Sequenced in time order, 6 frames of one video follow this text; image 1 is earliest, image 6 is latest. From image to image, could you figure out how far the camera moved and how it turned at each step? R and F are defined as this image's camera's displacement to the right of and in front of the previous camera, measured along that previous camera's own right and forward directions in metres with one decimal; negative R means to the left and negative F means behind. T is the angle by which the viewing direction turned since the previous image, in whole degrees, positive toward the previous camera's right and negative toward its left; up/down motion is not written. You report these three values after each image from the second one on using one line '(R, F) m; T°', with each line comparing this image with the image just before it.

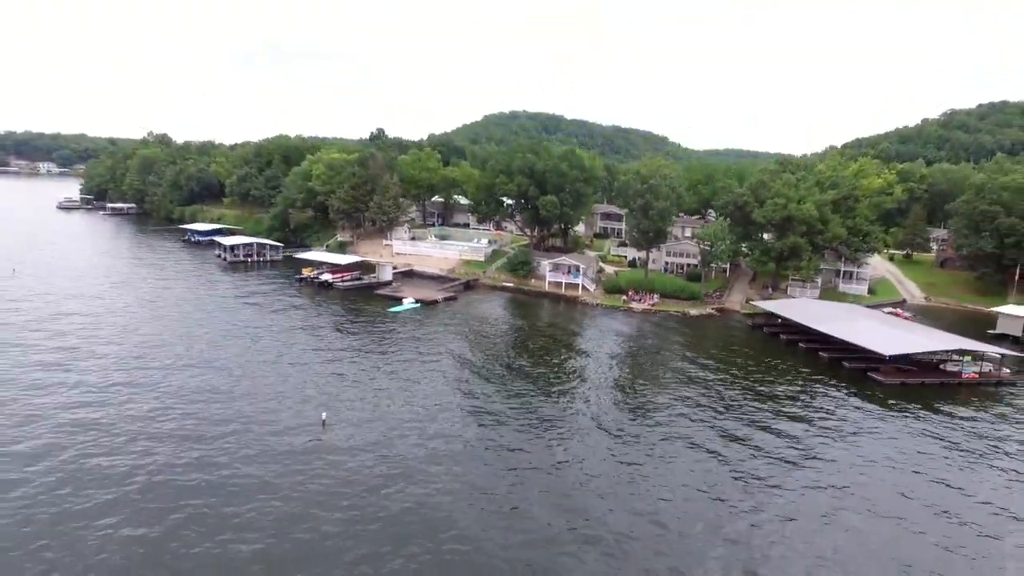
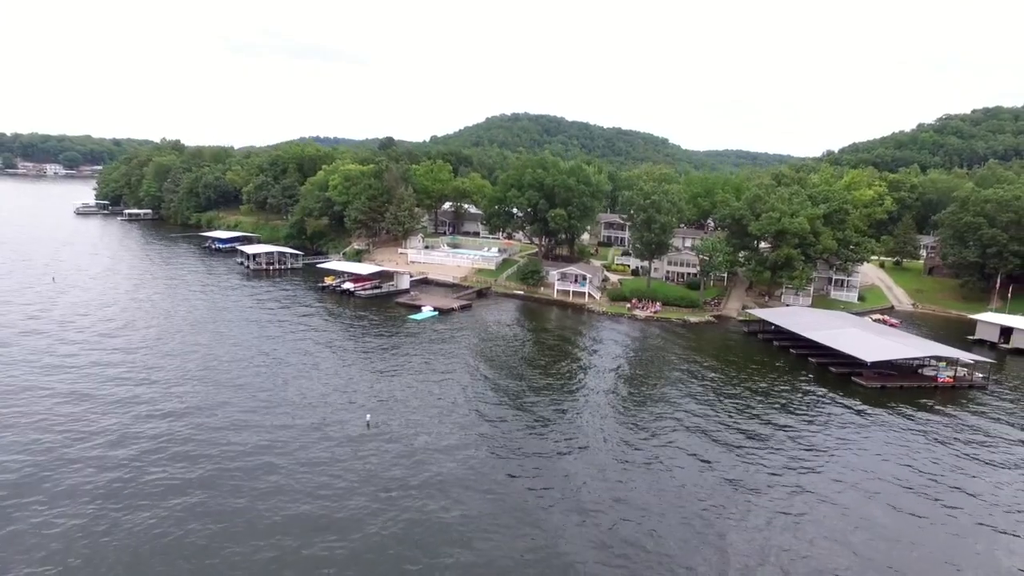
(-0.9, -3.1) m; 0°
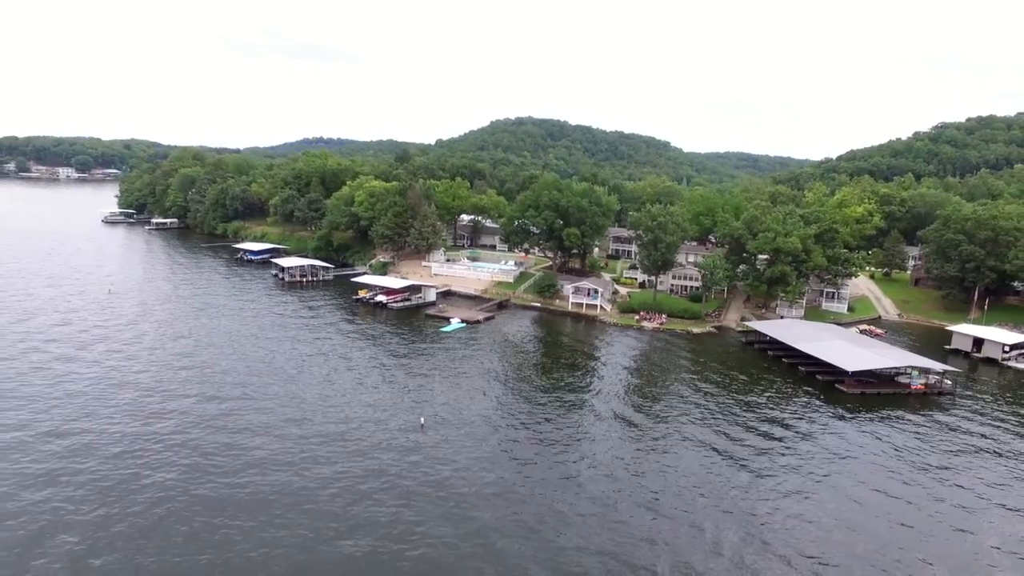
(-1.6, -4.9) m; 0°
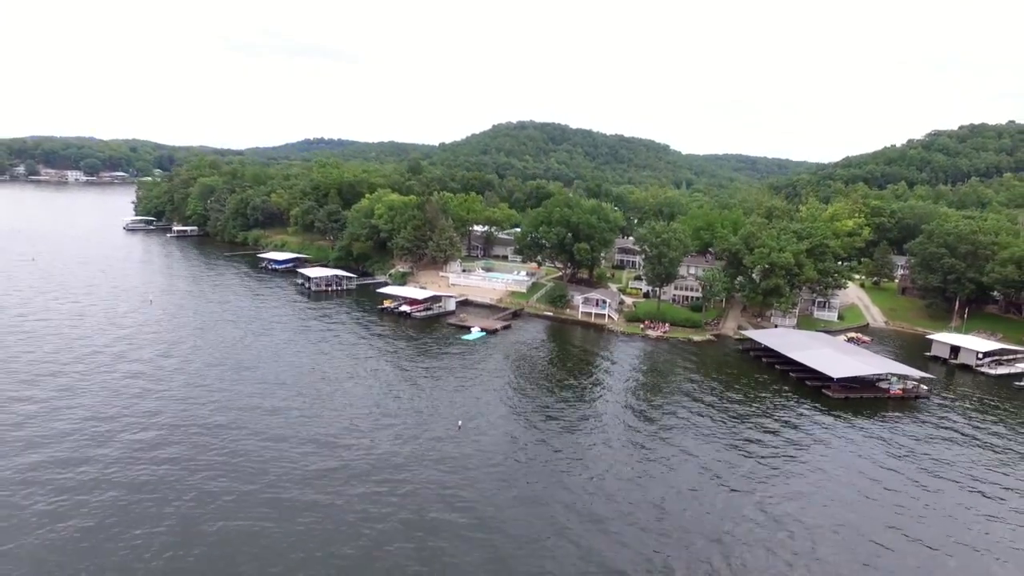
(-1.5, -4.5) m; 0°
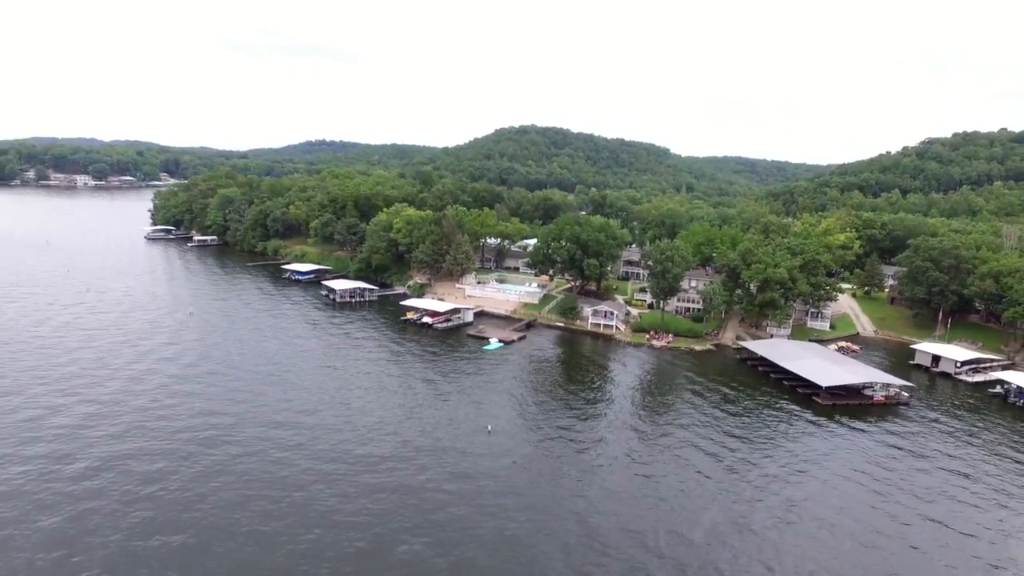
(-1.6, -4.6) m; 0°
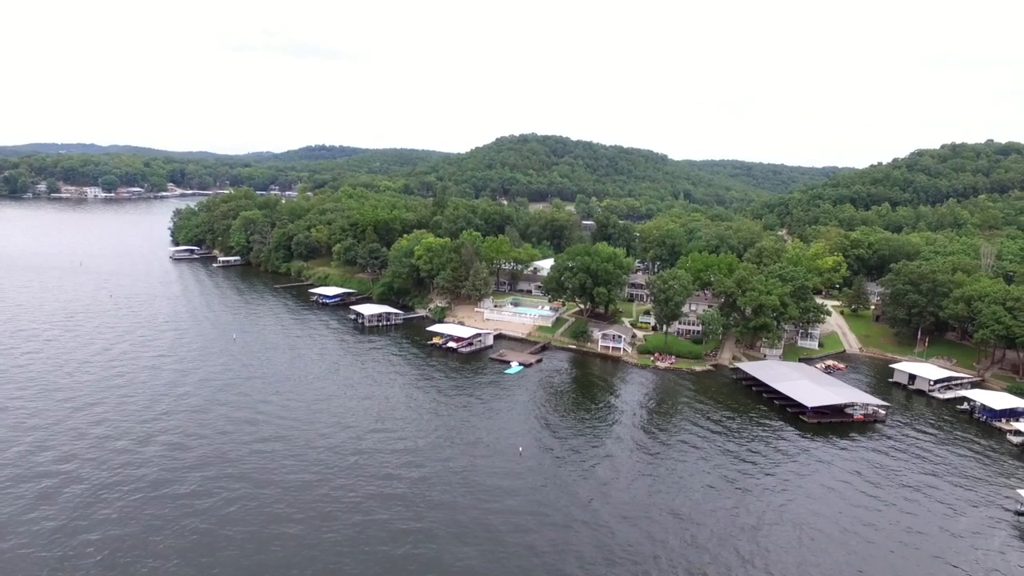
(-2.1, -6.4) m; 0°
